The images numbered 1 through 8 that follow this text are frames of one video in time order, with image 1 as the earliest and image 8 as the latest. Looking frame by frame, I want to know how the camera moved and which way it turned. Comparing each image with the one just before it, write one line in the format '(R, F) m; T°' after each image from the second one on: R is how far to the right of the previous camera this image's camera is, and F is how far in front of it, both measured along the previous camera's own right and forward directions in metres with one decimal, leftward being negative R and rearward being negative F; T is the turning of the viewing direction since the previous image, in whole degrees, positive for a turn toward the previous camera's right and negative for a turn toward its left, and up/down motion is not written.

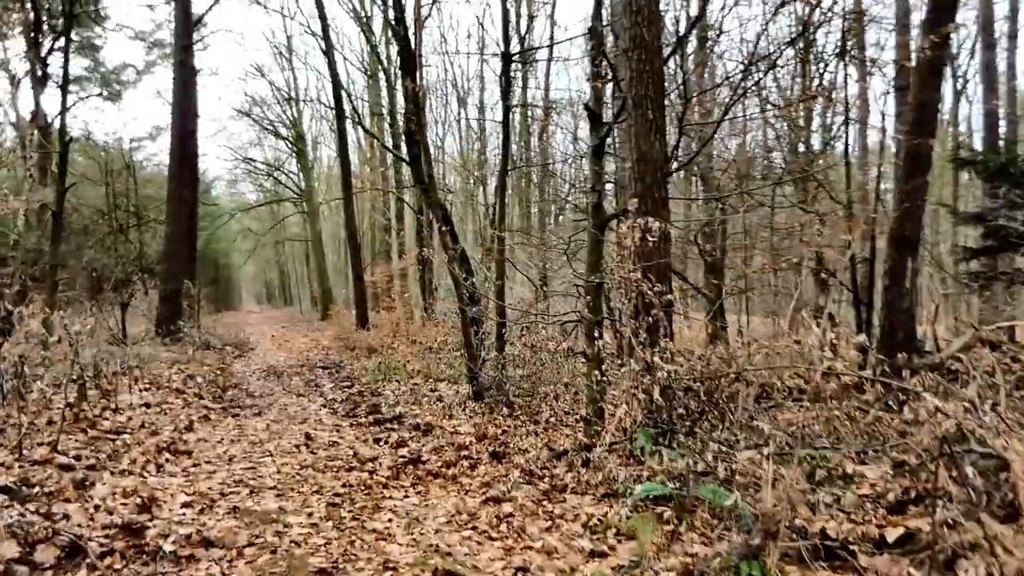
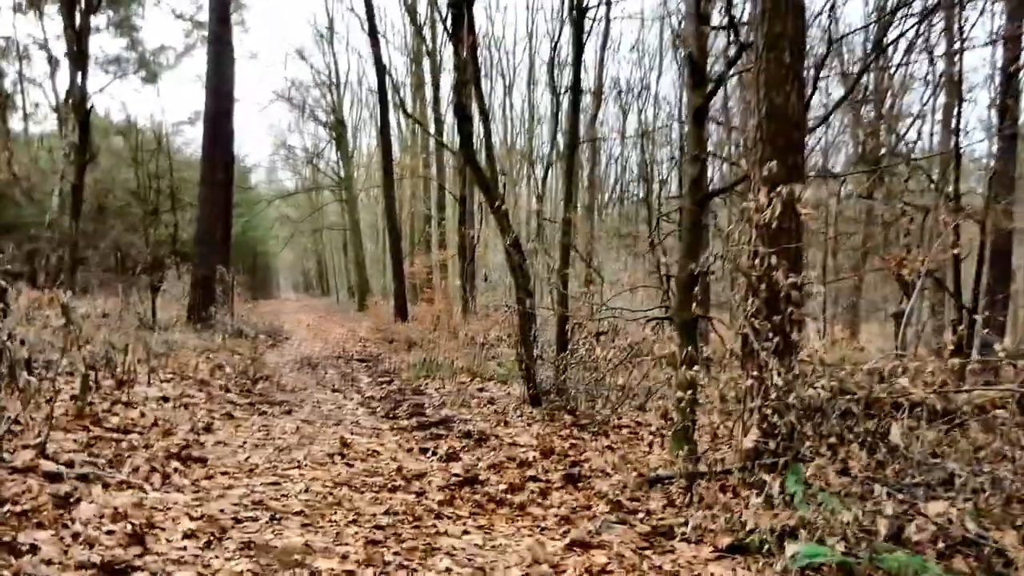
(-0.4, +1.2) m; -3°
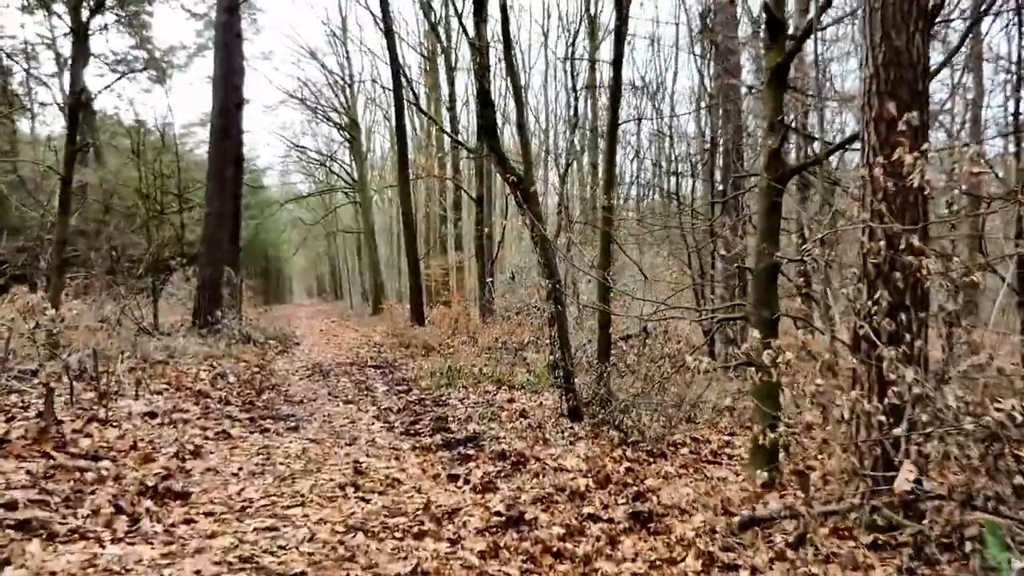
(-0.2, +1.0) m; -1°
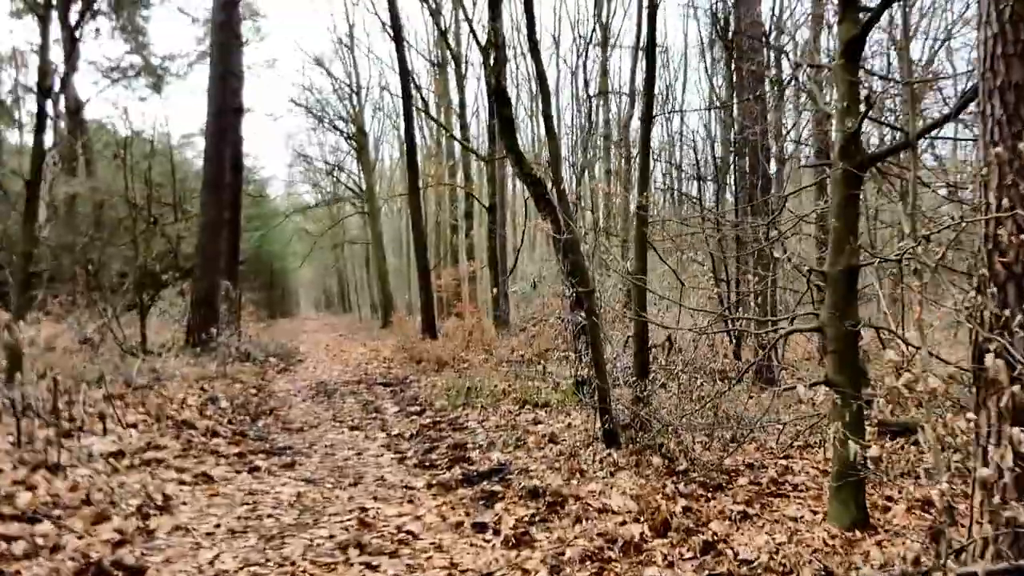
(-0.2, +1.0) m; 0°
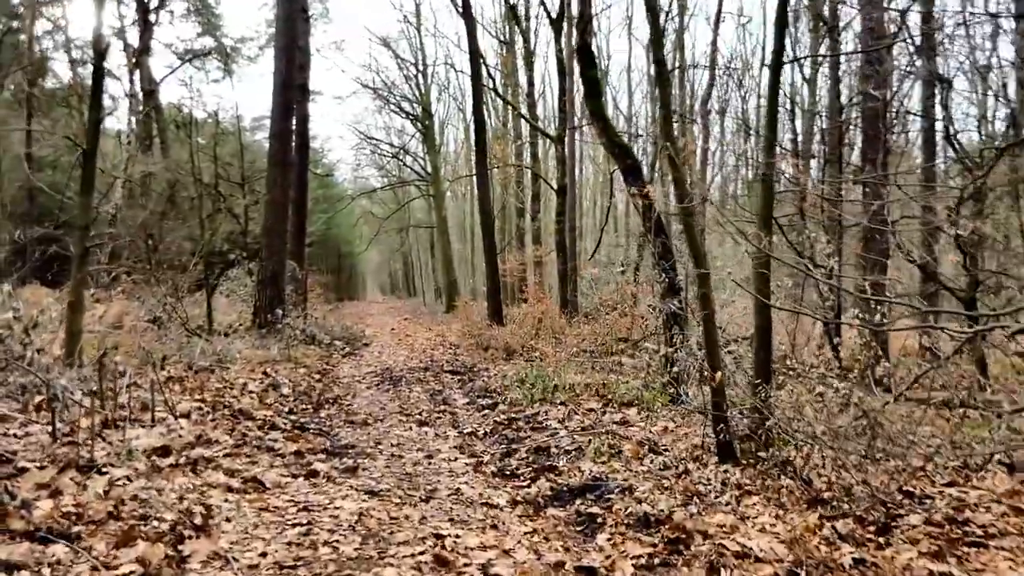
(-0.3, +1.0) m; -5°
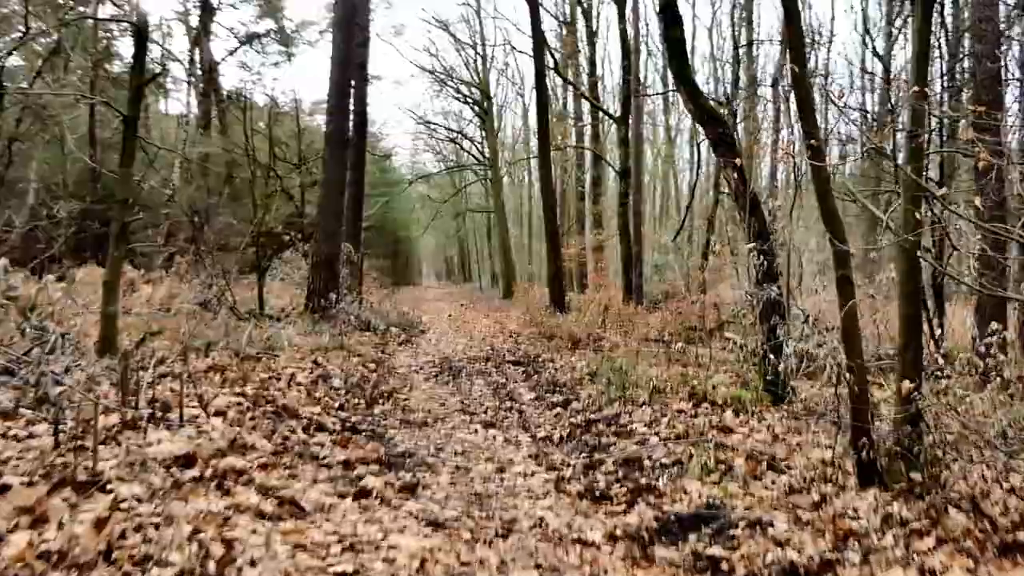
(-0.2, +1.0) m; -4°
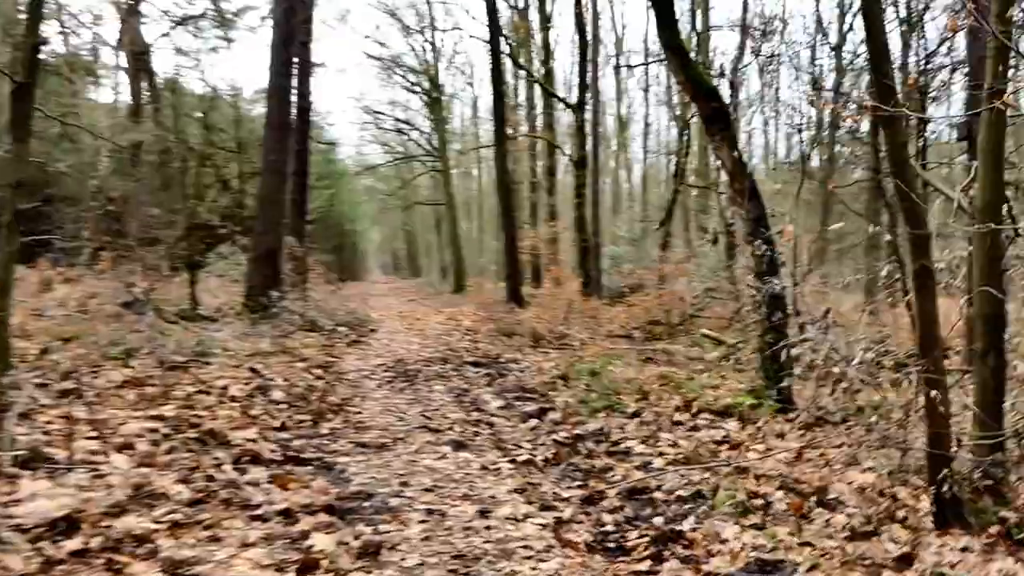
(-0.2, +1.0) m; +4°
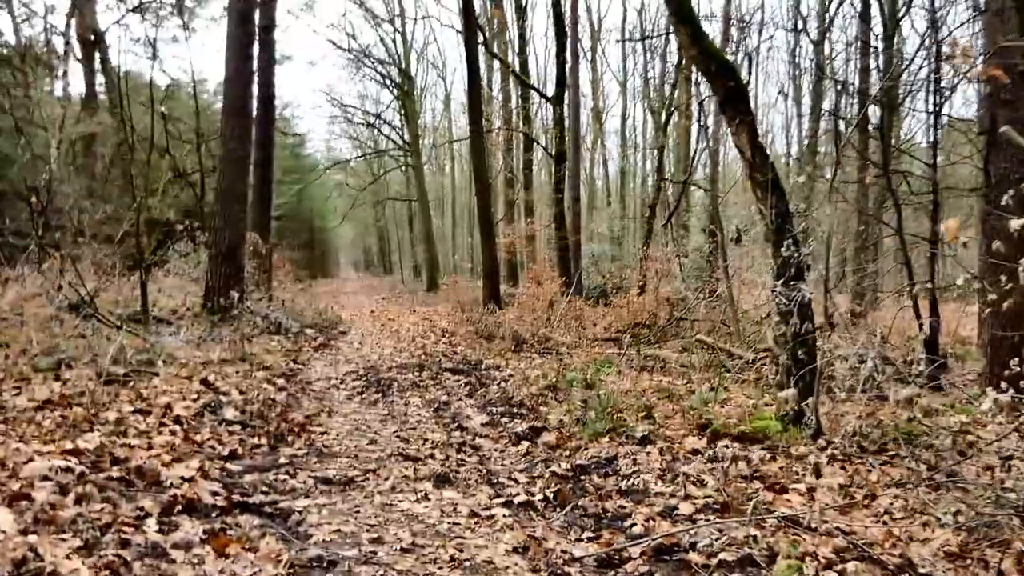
(-0.1, +0.9) m; +2°
